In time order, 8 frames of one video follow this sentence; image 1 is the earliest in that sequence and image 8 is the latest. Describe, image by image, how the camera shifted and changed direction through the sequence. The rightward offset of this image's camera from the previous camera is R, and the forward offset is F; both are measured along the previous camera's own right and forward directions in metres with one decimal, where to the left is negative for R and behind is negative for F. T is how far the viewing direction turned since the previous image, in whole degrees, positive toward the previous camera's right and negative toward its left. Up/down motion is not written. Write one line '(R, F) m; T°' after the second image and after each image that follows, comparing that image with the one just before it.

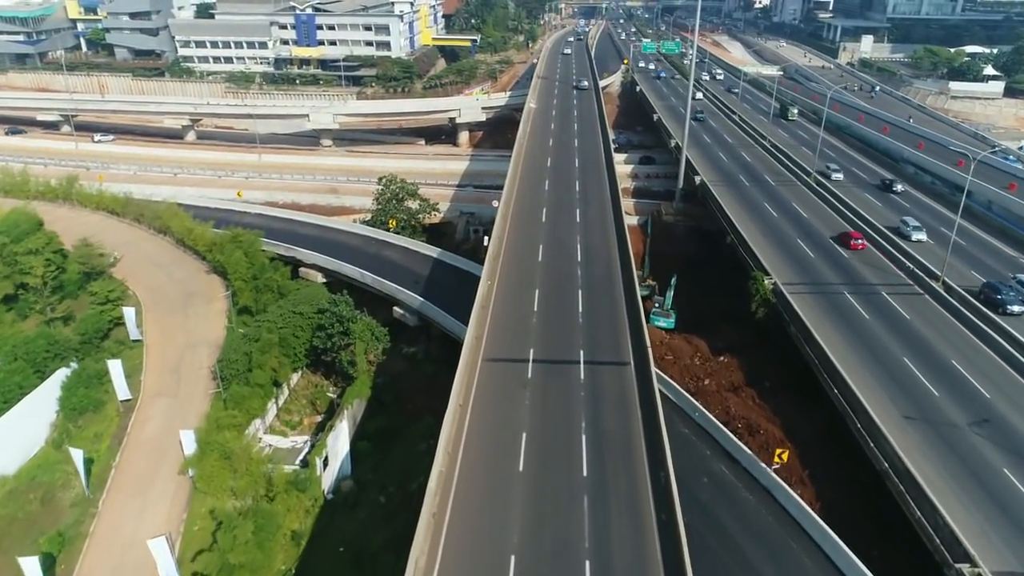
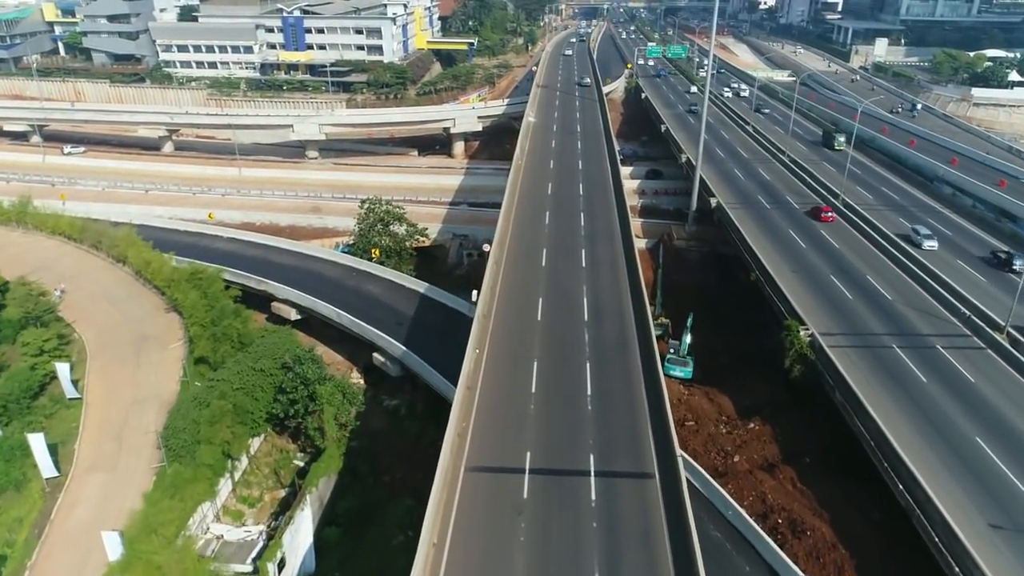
(+0.2, +4.8) m; 0°
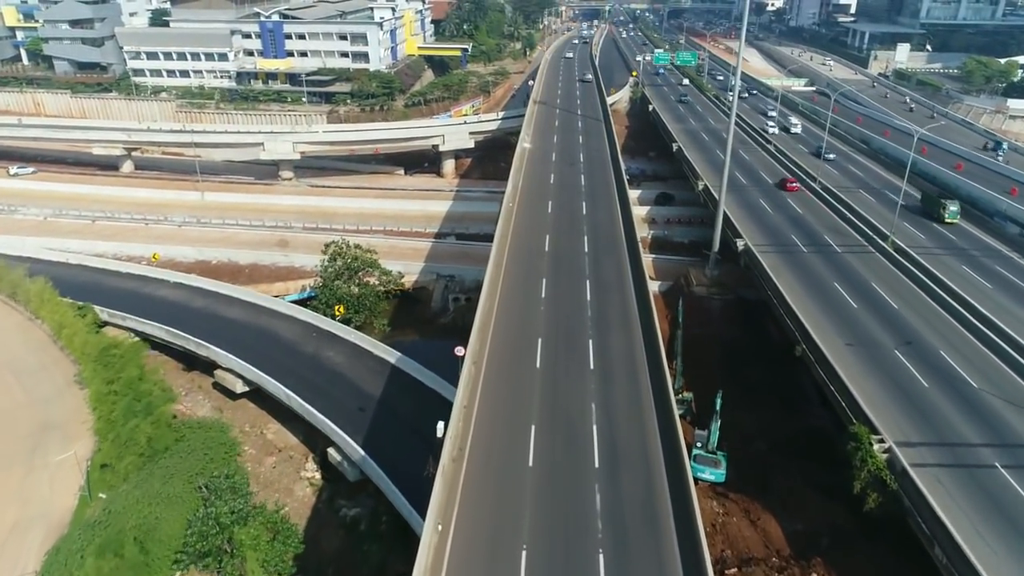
(+0.5, +6.9) m; 0°
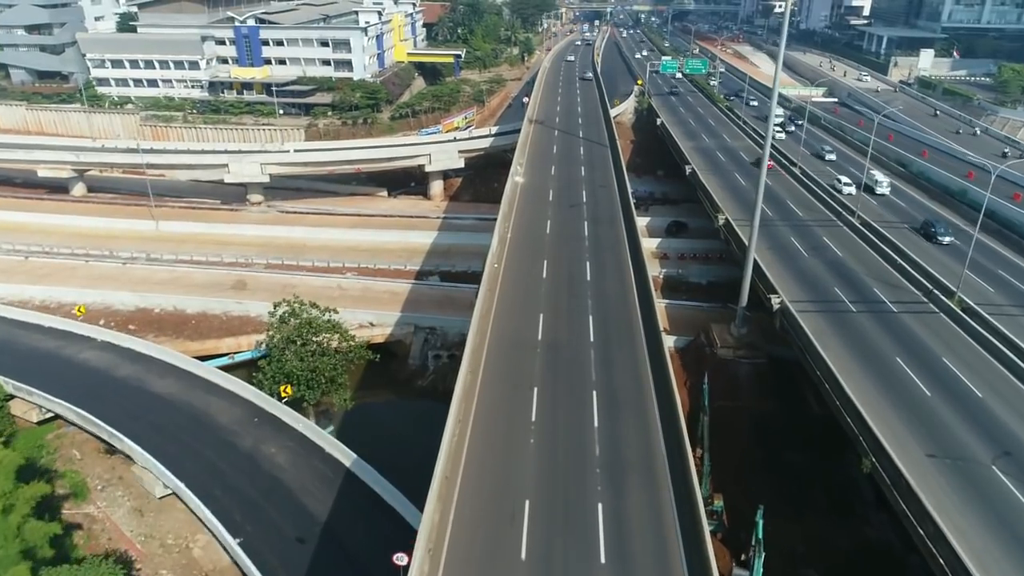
(+0.5, +6.7) m; 0°
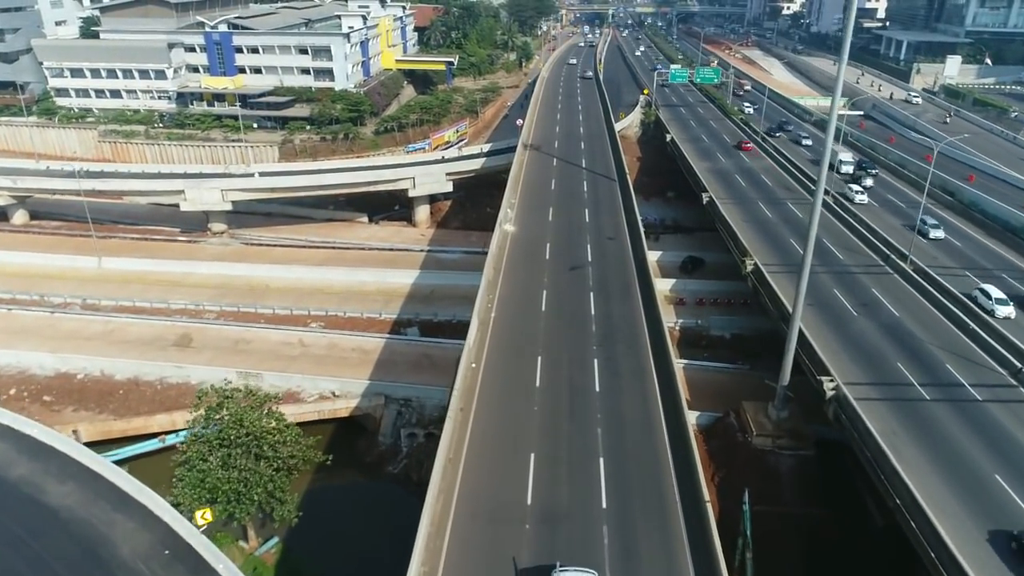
(+0.5, +6.6) m; 0°
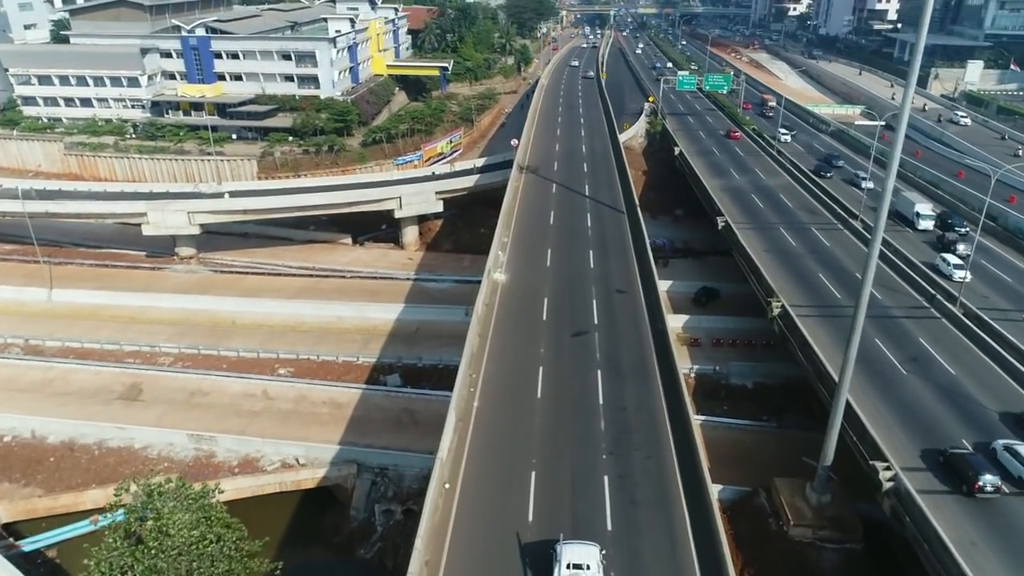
(+0.3, +4.6) m; 0°
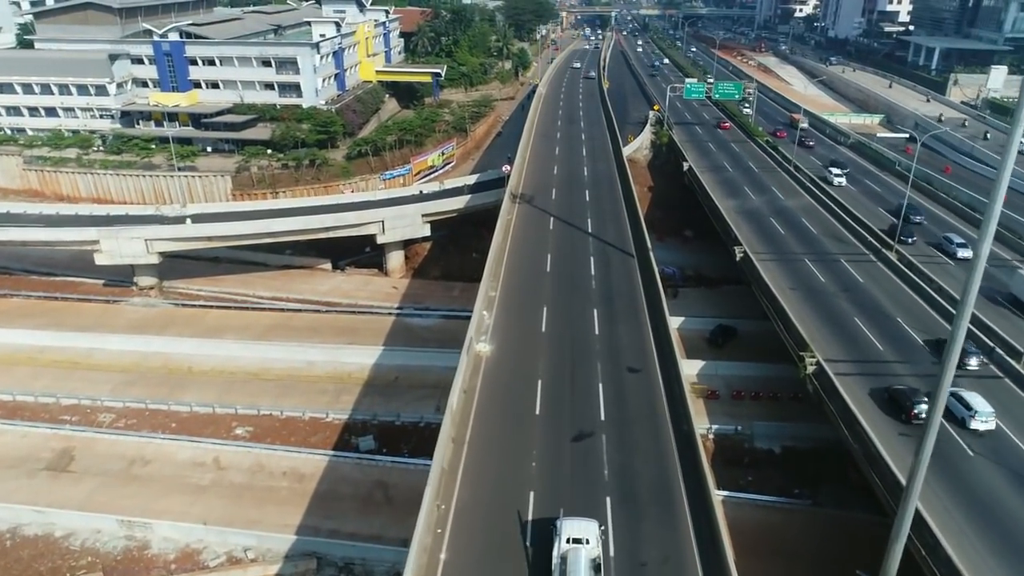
(+0.4, +4.6) m; 0°
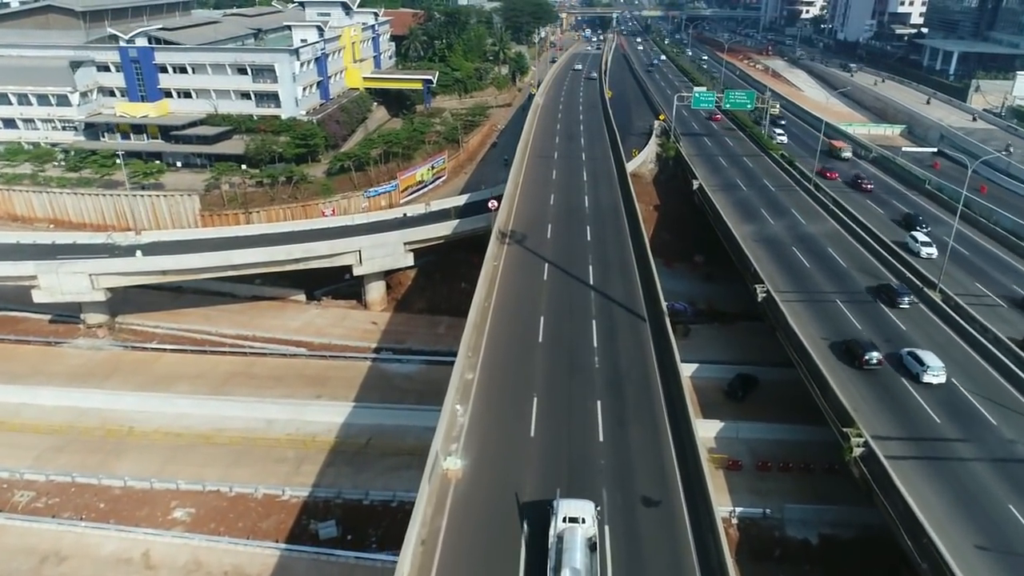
(+0.5, +4.7) m; 0°
